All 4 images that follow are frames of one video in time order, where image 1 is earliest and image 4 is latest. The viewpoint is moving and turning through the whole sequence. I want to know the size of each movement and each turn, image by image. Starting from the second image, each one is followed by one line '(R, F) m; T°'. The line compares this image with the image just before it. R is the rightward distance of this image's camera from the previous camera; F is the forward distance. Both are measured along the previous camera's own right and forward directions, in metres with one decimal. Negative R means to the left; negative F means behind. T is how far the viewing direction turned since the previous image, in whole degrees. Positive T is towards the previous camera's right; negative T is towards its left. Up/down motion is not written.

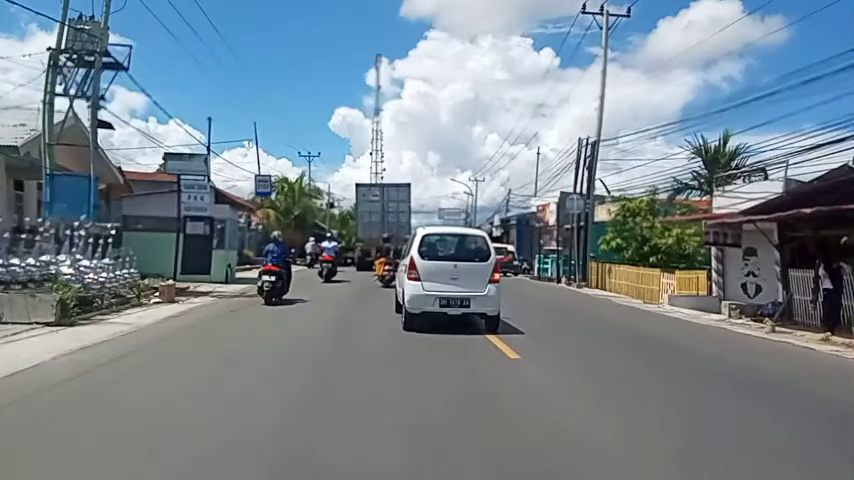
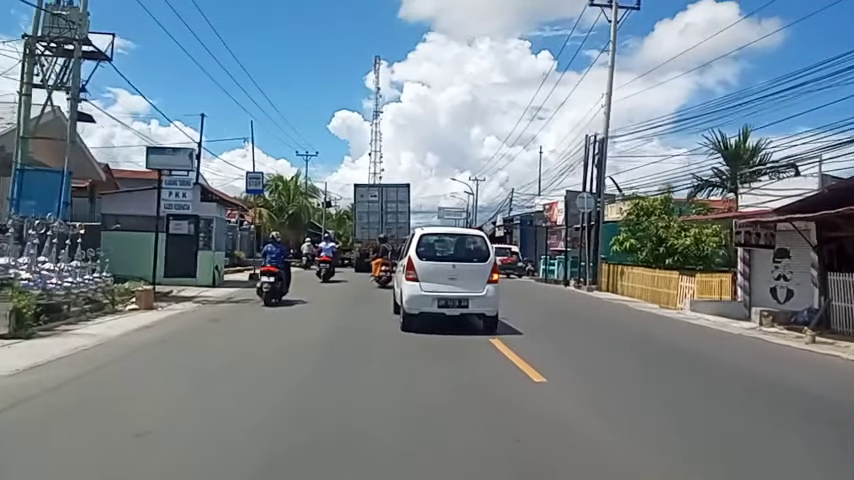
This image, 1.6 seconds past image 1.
(-0.1, +1.6) m; 0°
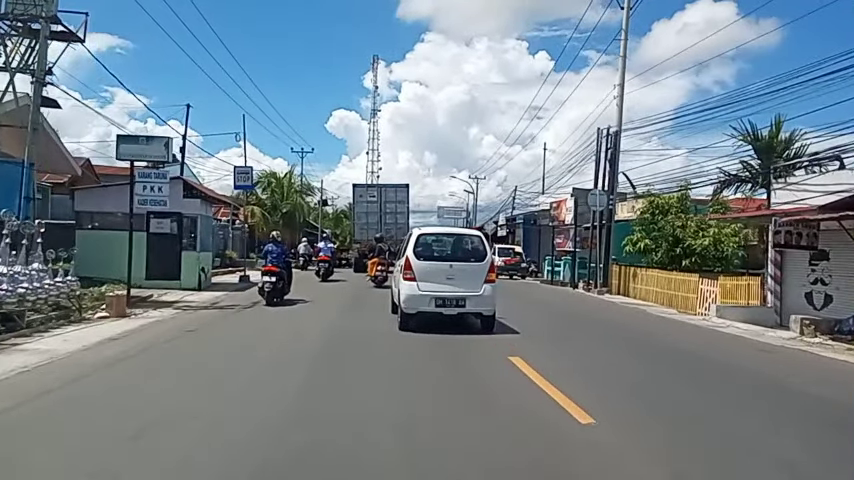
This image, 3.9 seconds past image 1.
(-0.1, +1.6) m; 0°
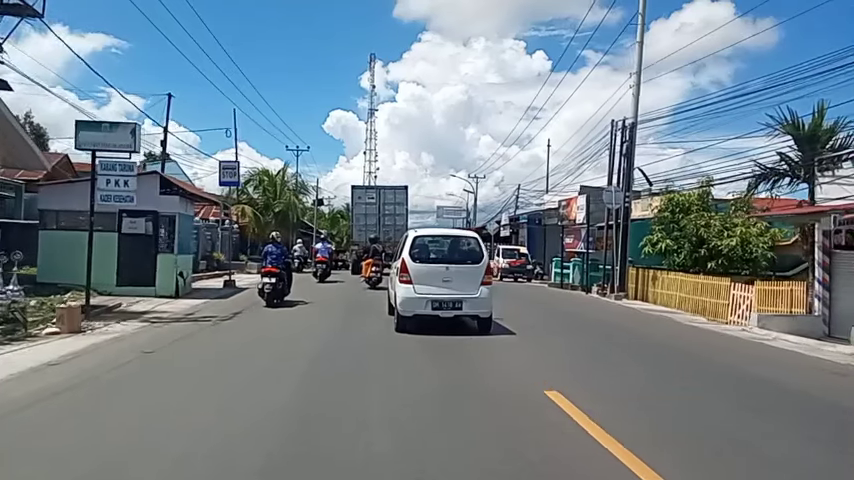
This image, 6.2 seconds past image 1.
(-0.1, +2.0) m; 0°
